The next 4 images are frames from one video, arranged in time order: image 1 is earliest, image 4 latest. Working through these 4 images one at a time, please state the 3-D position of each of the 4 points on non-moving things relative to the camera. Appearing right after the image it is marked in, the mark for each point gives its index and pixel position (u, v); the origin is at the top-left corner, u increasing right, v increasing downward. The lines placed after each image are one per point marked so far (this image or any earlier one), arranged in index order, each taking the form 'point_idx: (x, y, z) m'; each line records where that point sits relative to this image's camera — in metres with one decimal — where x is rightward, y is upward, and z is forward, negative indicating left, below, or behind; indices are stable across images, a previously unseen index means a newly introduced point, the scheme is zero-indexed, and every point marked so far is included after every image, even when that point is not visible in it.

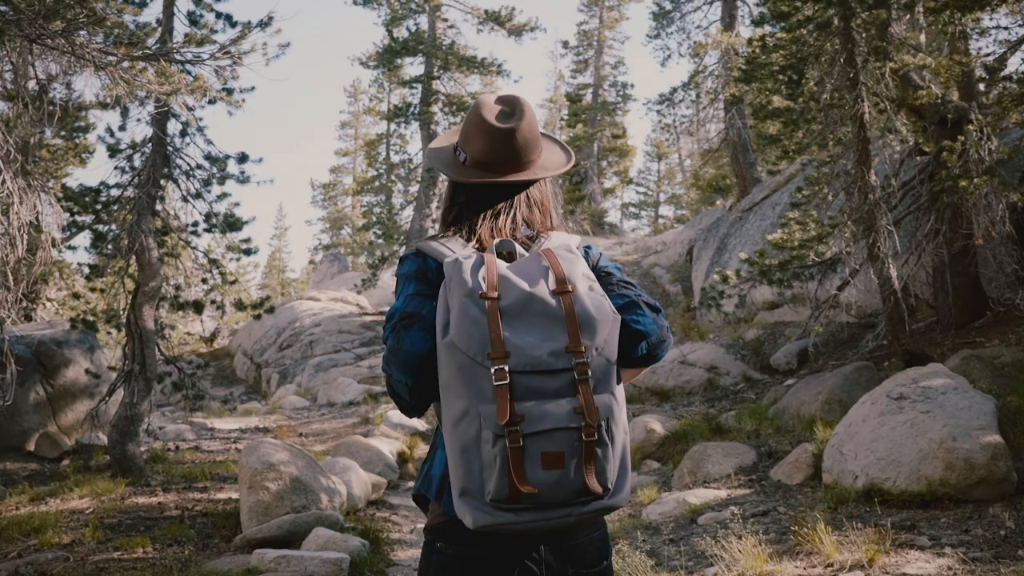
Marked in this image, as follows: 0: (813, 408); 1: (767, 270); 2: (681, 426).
0: (+3.0, -1.2, +7.9) m
1: (+3.1, +0.2, +9.8) m
2: (+1.8, -1.4, +8.3) m
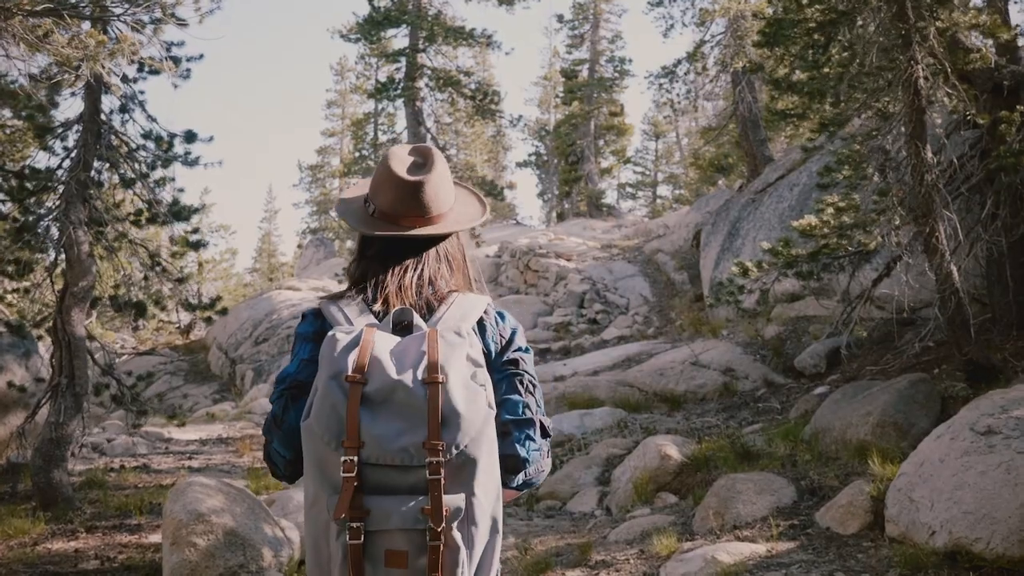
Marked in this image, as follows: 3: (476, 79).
0: (+2.9, -1.2, +6.6) m
1: (+3.0, +0.3, +8.4) m
2: (+1.7, -1.4, +7.0) m
3: (-0.8, +4.7, +17.9) m
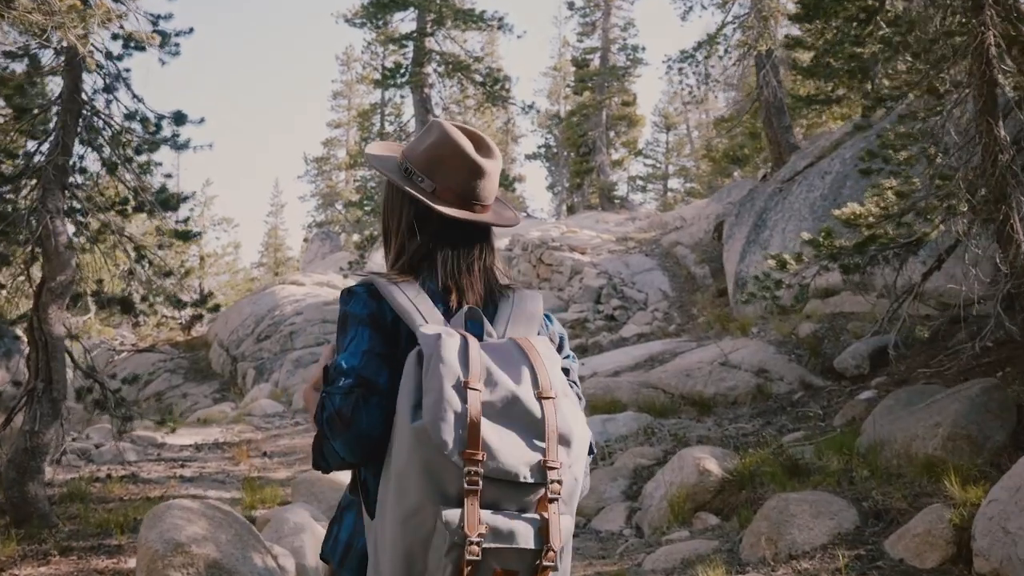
0: (+3.0, -1.2, +5.8) m
1: (+3.1, +0.3, +7.7) m
2: (+1.8, -1.4, +6.3) m
3: (-0.6, +4.8, +17.1) m
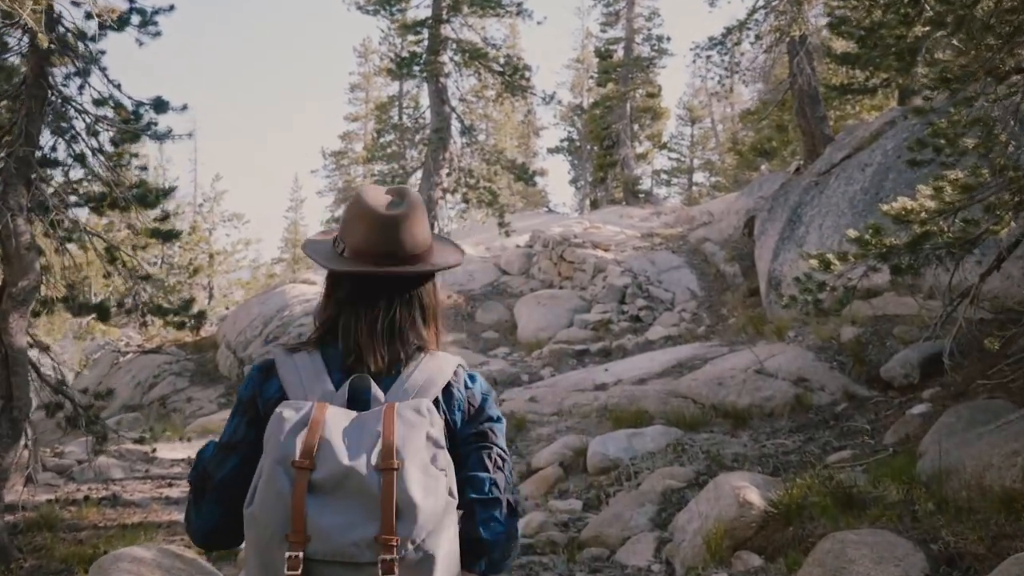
0: (+3.1, -1.2, +5.0) m
1: (+3.3, +0.3, +6.9) m
2: (+1.9, -1.4, +5.5) m
3: (-0.2, +4.8, +16.4) m
